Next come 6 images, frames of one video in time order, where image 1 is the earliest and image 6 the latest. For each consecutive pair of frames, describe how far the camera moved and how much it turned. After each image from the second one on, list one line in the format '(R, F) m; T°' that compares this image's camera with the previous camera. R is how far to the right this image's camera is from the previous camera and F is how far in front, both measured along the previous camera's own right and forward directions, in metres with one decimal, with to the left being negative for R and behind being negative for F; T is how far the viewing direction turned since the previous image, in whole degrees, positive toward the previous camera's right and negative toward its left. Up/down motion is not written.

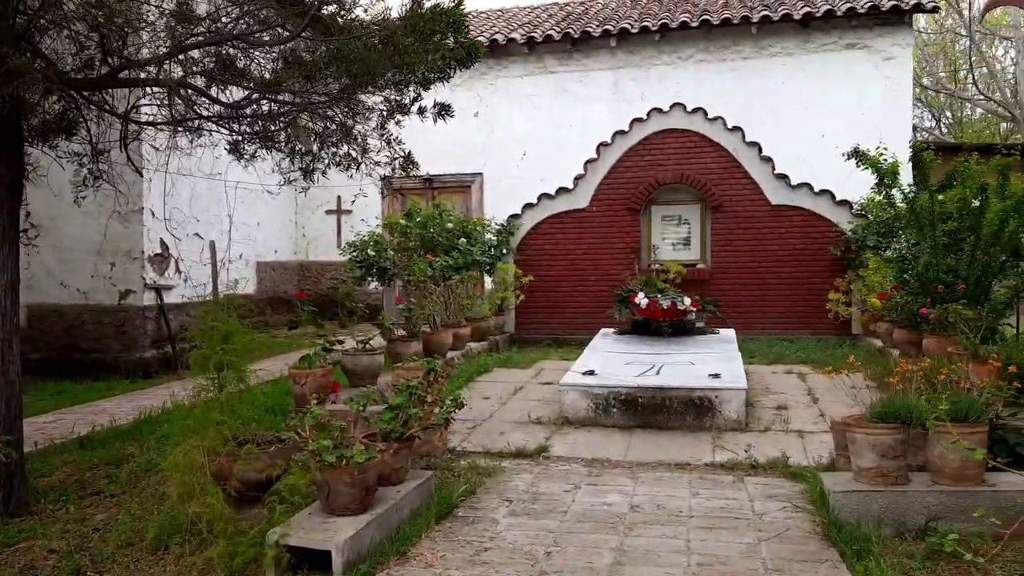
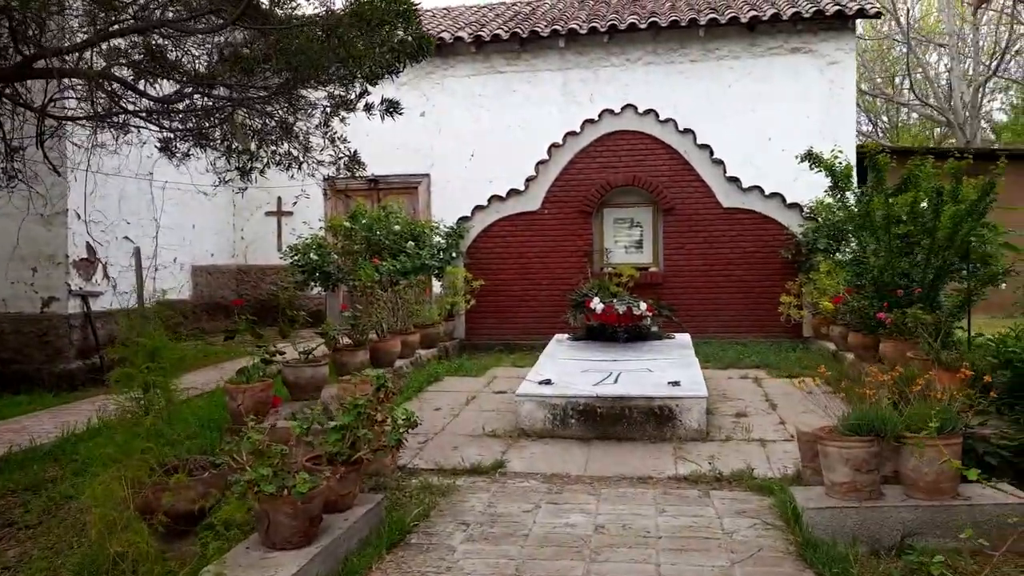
(0.0, +0.3) m; +4°
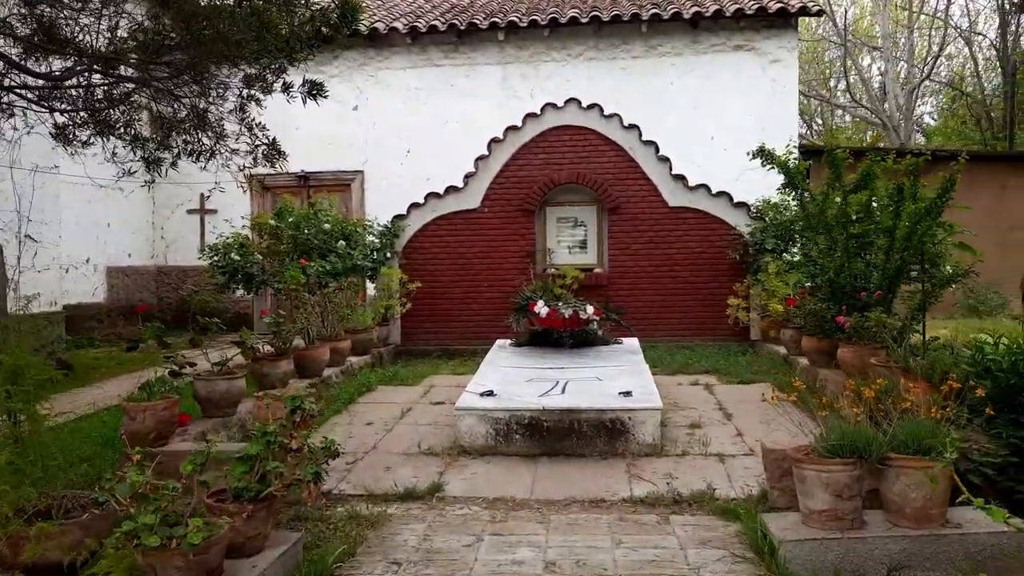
(0.0, +0.5) m; +4°
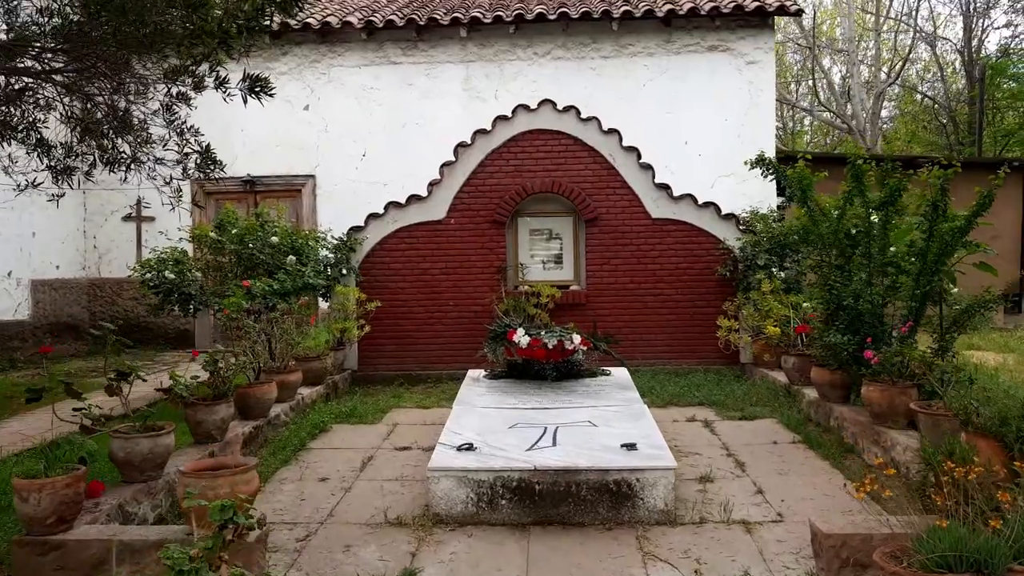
(-0.2, +0.8) m; +3°
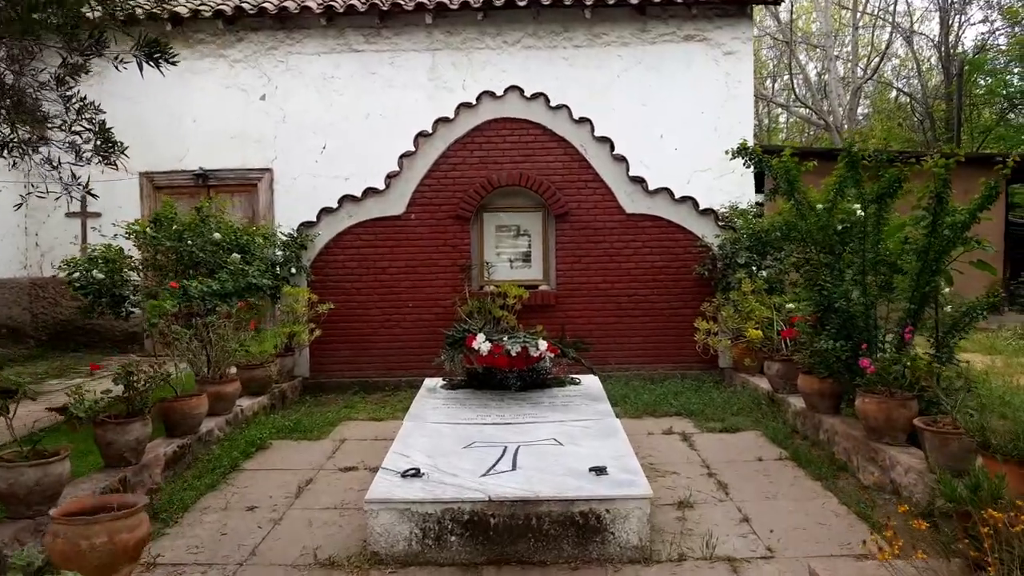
(+0.1, +0.6) m; +2°
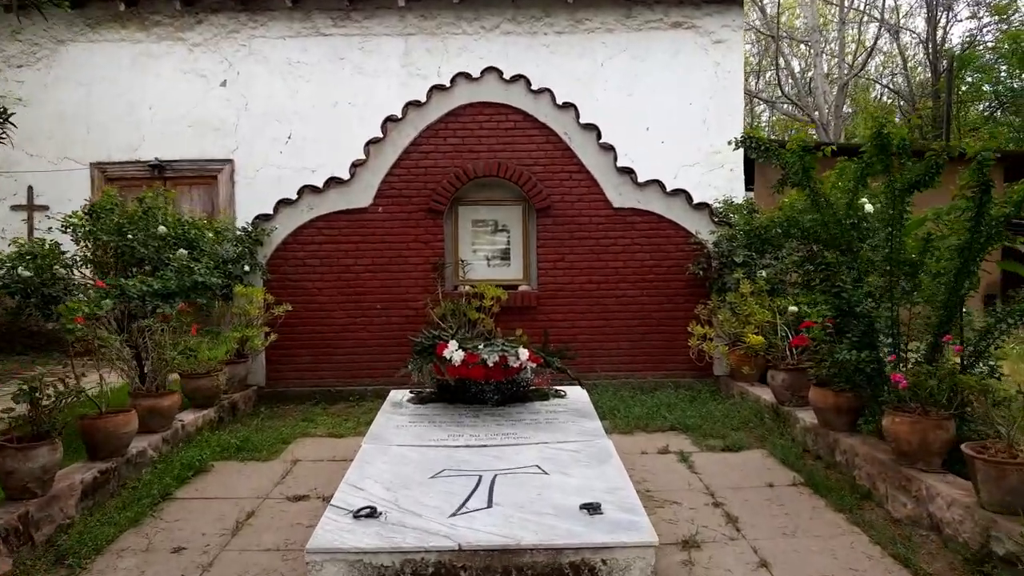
(0.0, +0.7) m; +2°
